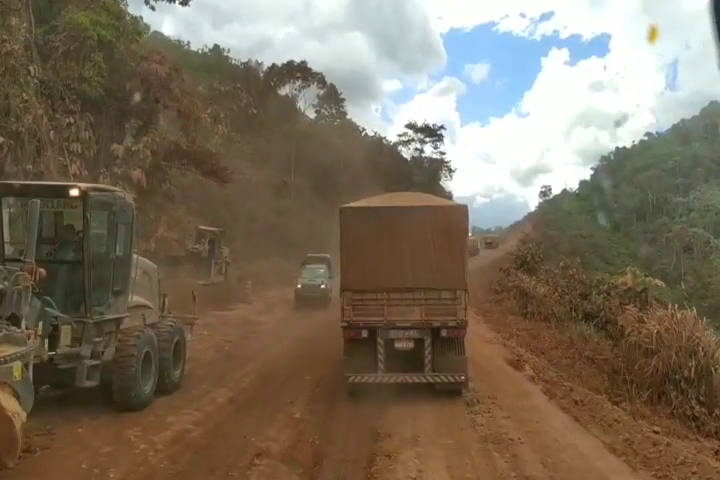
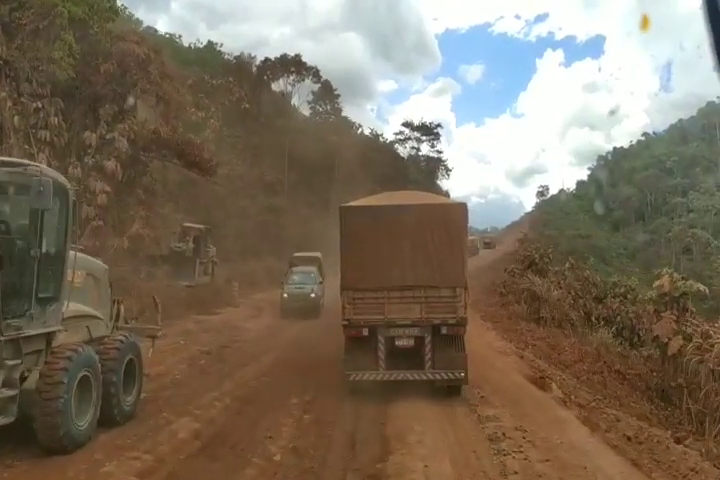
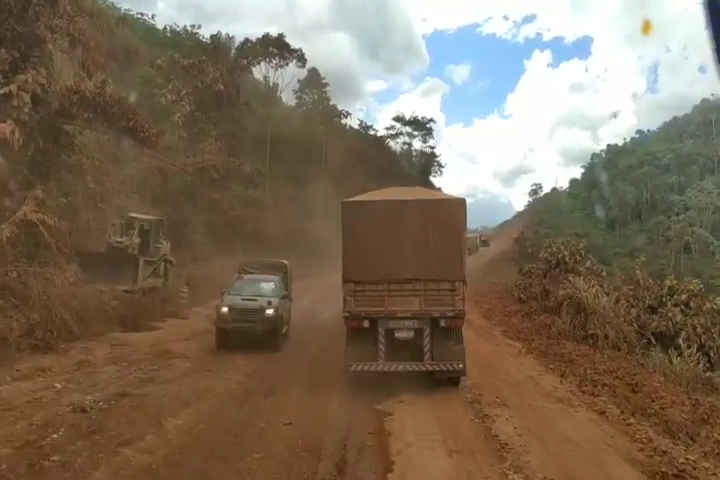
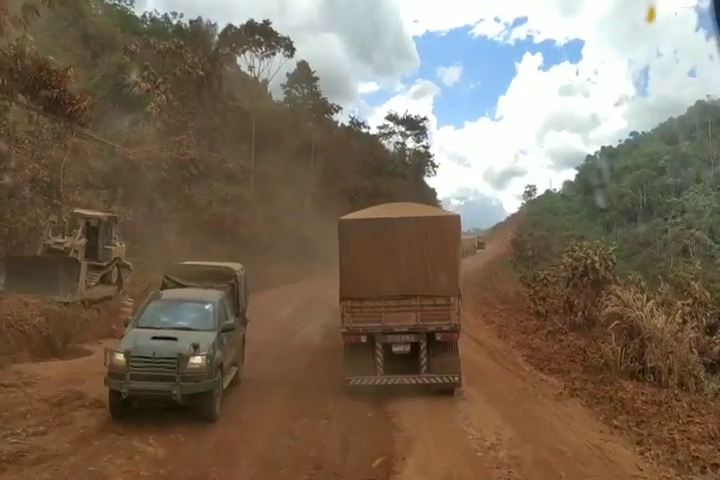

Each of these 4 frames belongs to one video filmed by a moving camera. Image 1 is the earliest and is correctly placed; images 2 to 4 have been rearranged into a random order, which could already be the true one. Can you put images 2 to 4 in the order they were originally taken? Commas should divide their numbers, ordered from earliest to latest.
2, 3, 4
